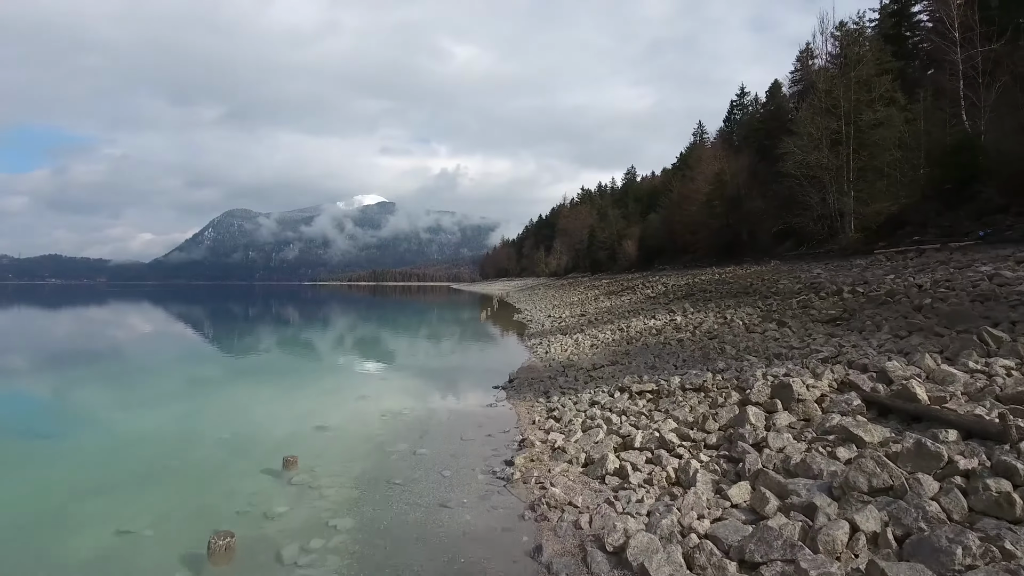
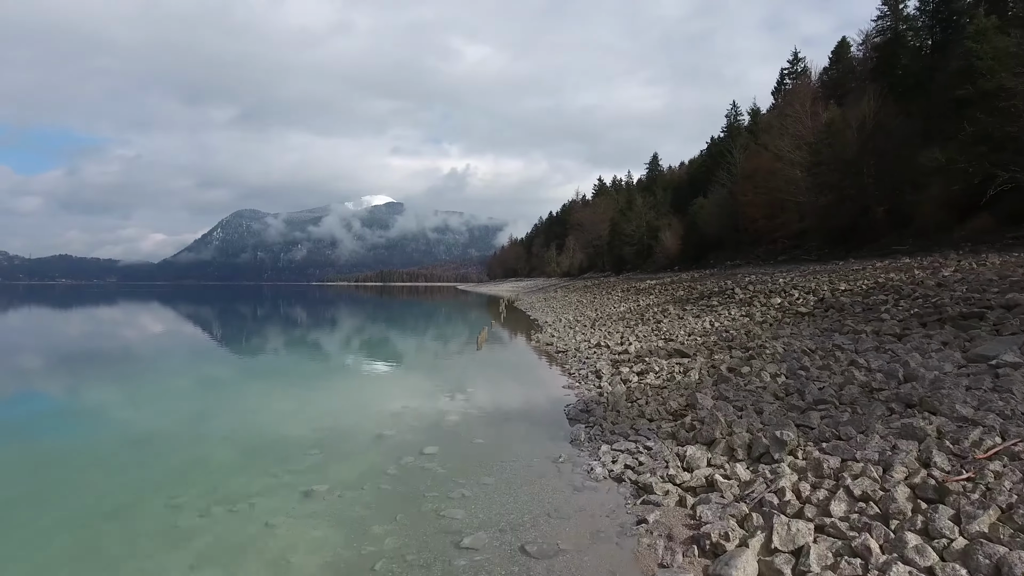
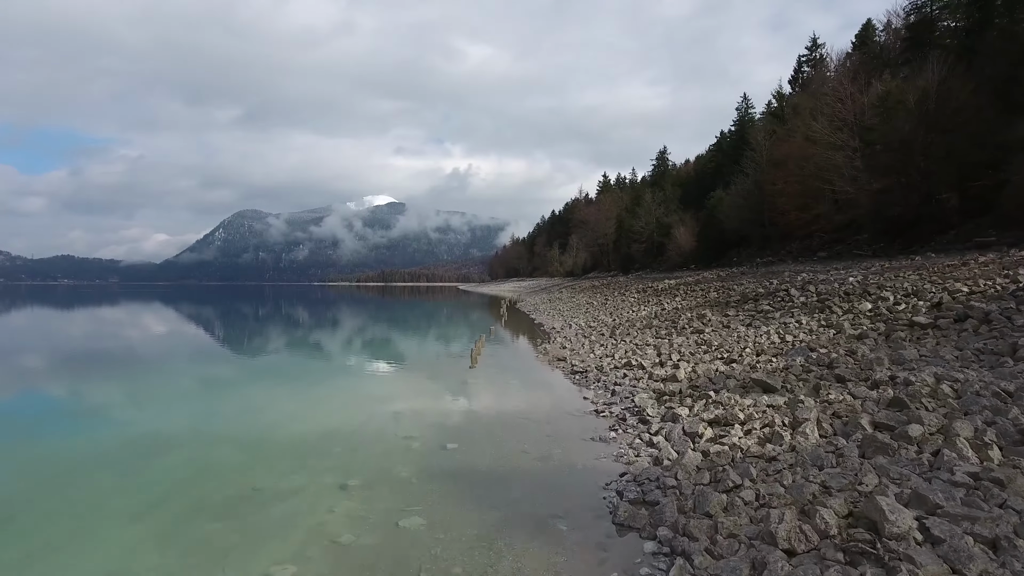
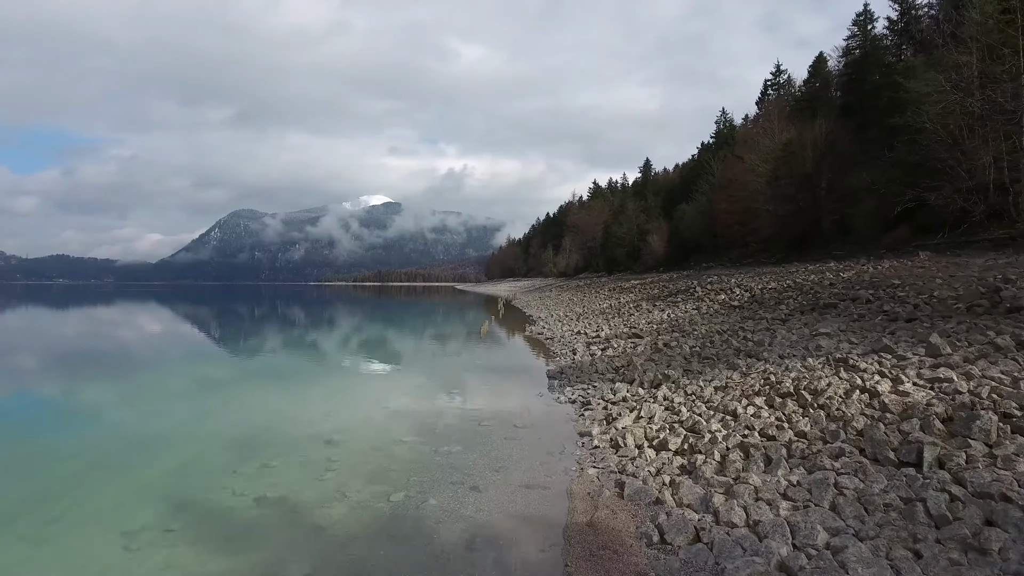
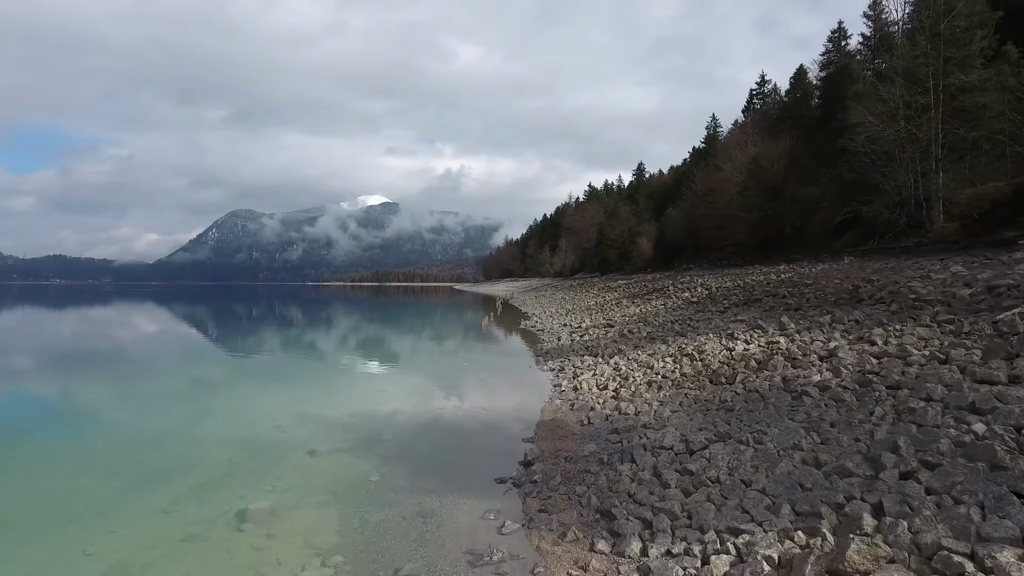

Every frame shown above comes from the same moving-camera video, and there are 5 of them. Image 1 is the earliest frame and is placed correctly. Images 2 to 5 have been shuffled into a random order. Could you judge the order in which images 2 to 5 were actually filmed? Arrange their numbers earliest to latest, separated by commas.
5, 4, 2, 3
